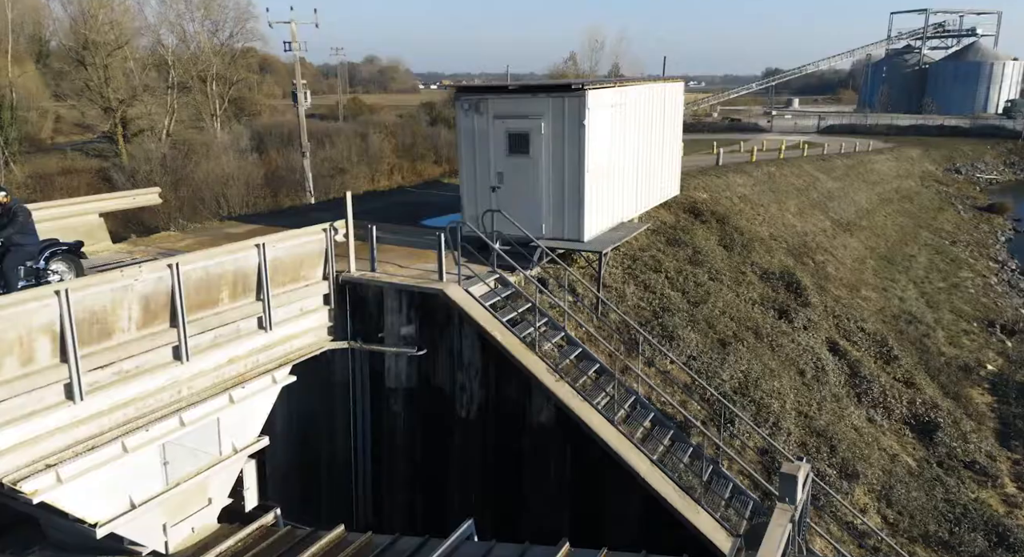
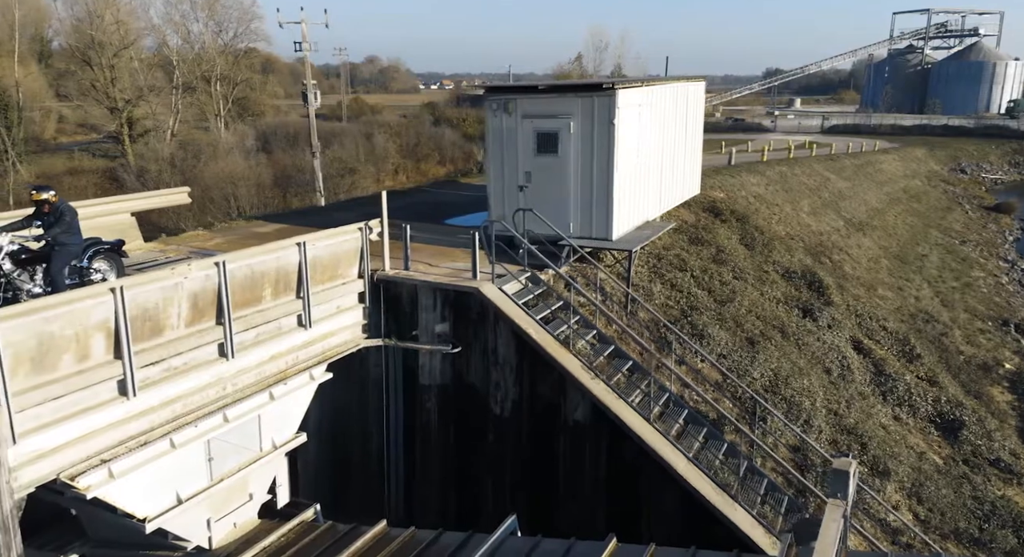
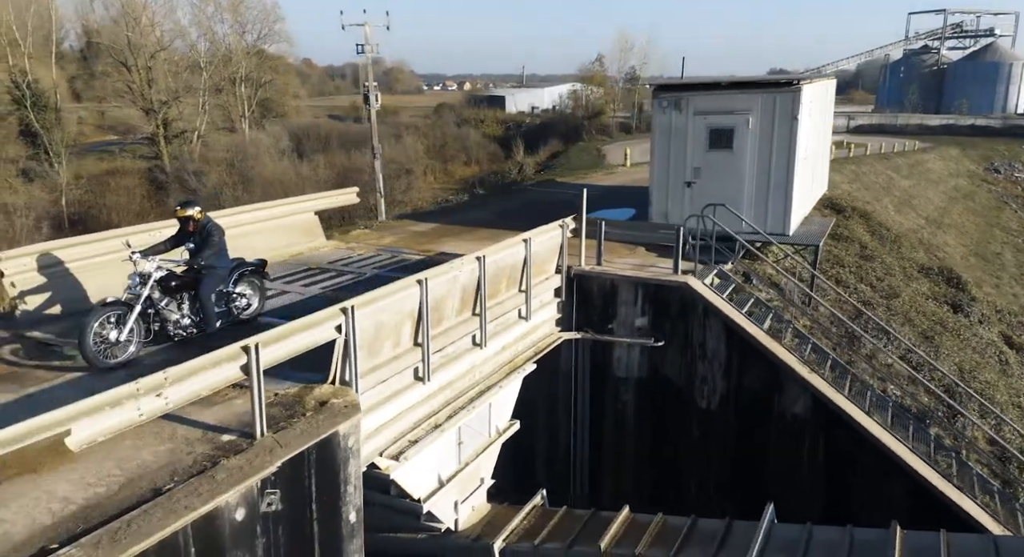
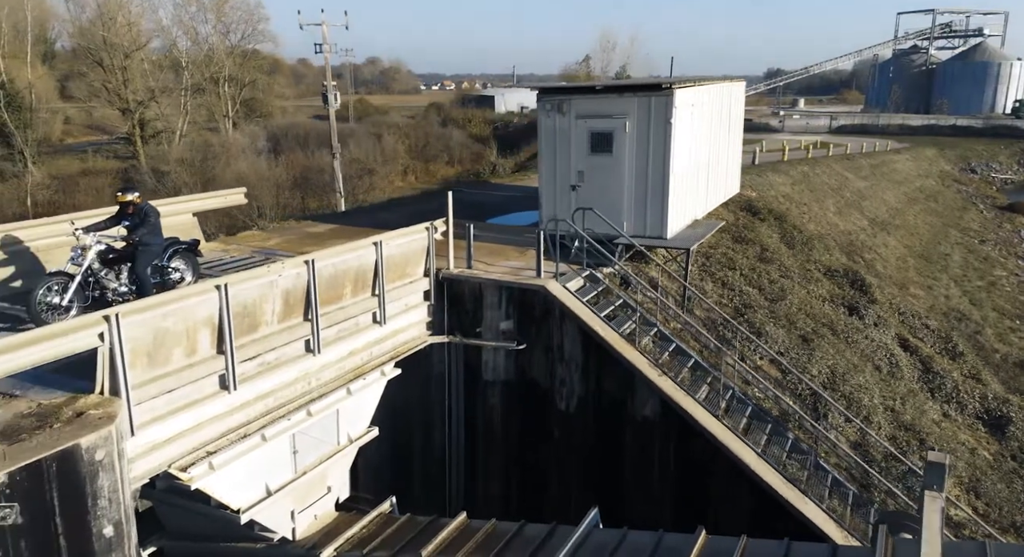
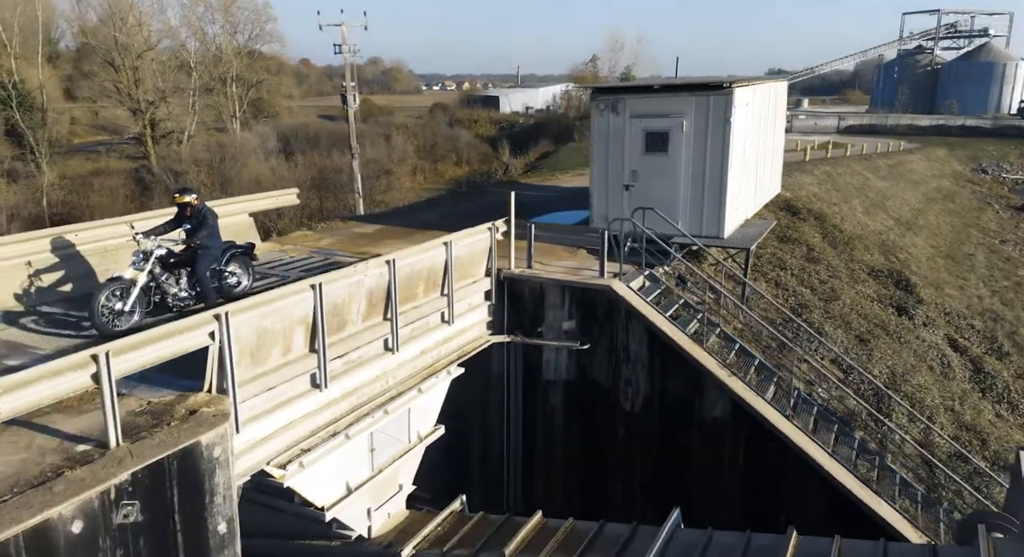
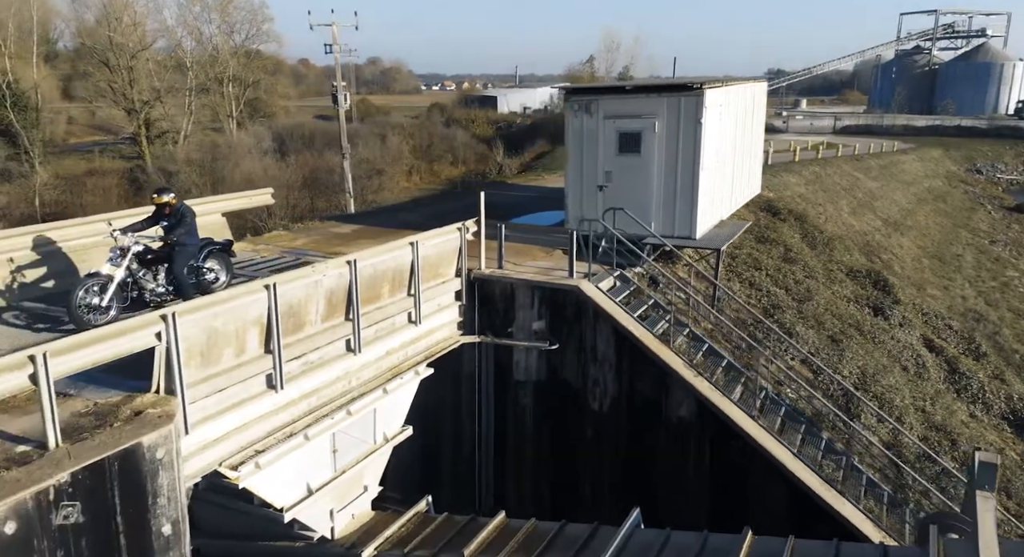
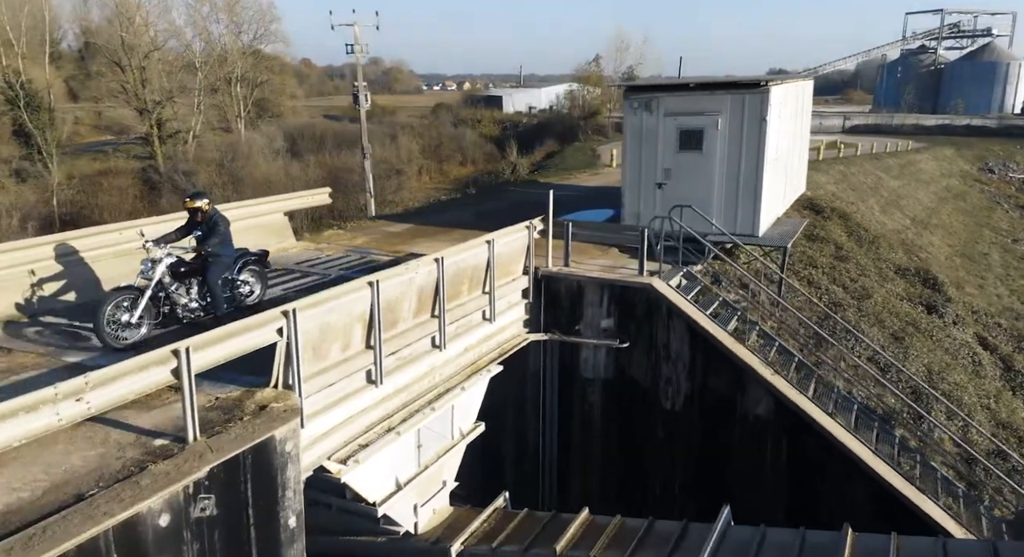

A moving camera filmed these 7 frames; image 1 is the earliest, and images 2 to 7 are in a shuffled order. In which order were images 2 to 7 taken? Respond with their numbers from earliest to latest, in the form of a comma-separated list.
2, 4, 6, 5, 7, 3
